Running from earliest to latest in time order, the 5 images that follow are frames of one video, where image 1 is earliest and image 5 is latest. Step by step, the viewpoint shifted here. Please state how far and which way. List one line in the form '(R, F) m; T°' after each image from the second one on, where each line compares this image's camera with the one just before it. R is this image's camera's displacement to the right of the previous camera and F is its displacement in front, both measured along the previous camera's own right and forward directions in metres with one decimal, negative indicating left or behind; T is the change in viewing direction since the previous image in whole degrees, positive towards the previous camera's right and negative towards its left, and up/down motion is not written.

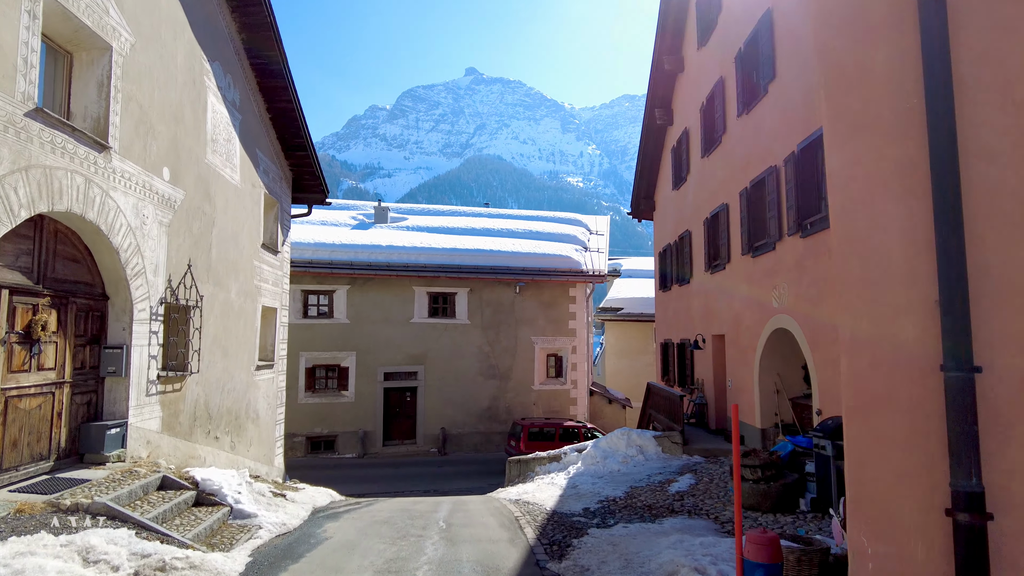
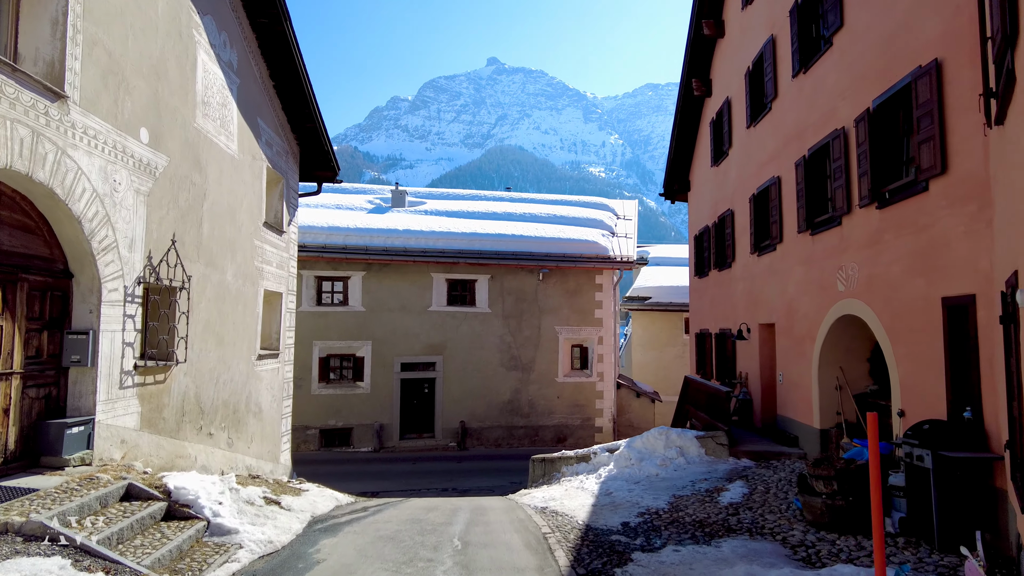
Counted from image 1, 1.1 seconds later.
(-0.1, +1.1) m; -2°
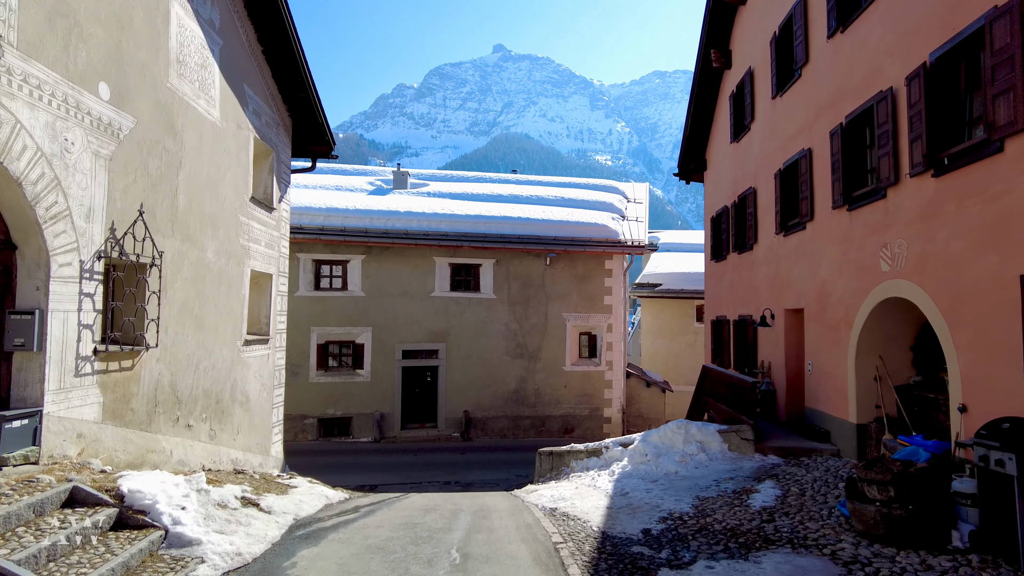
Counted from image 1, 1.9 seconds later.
(0.0, +0.8) m; 0°
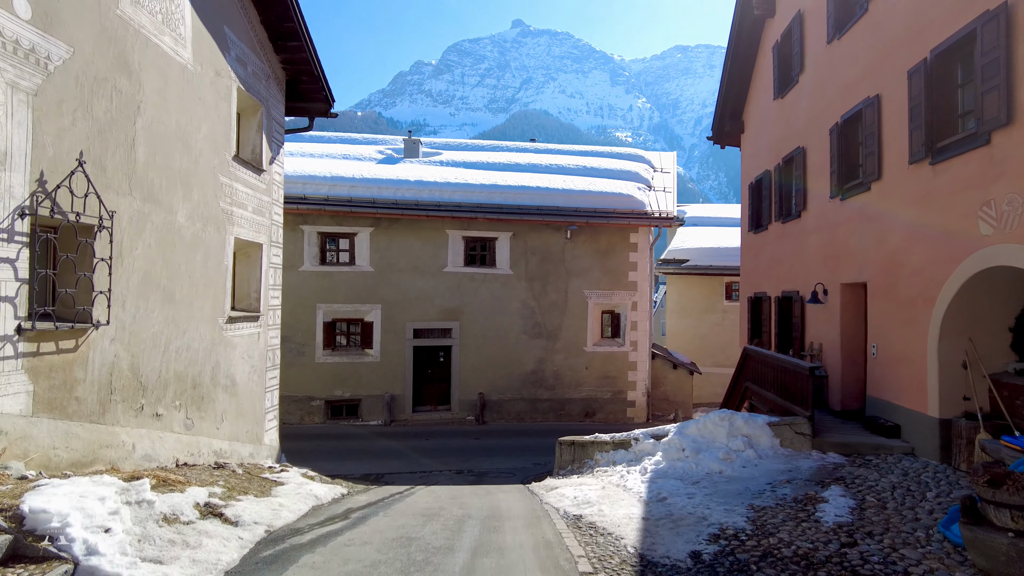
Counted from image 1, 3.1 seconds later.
(0.0, +1.2) m; -2°
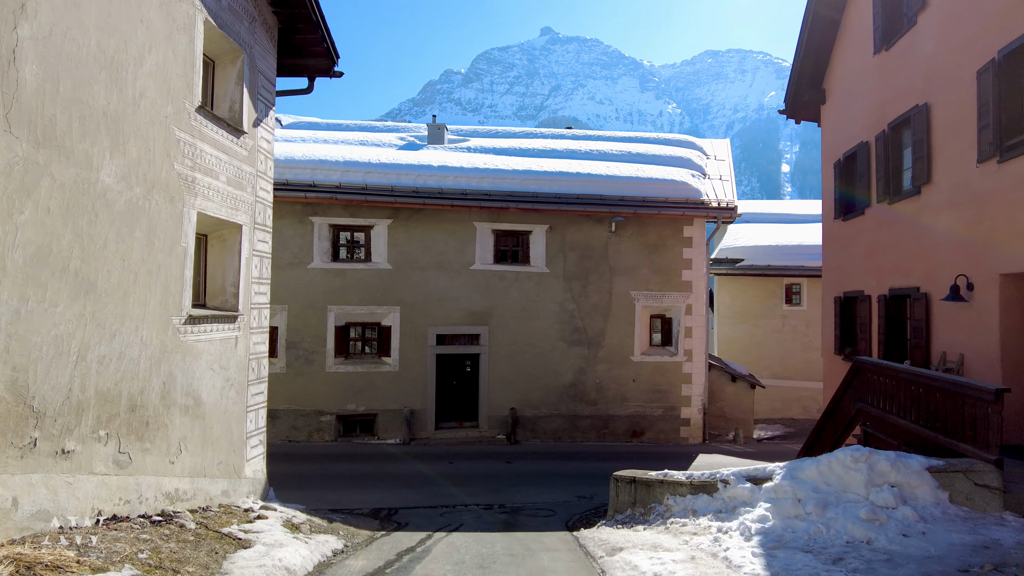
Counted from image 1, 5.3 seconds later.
(-0.2, +2.2) m; -3°
